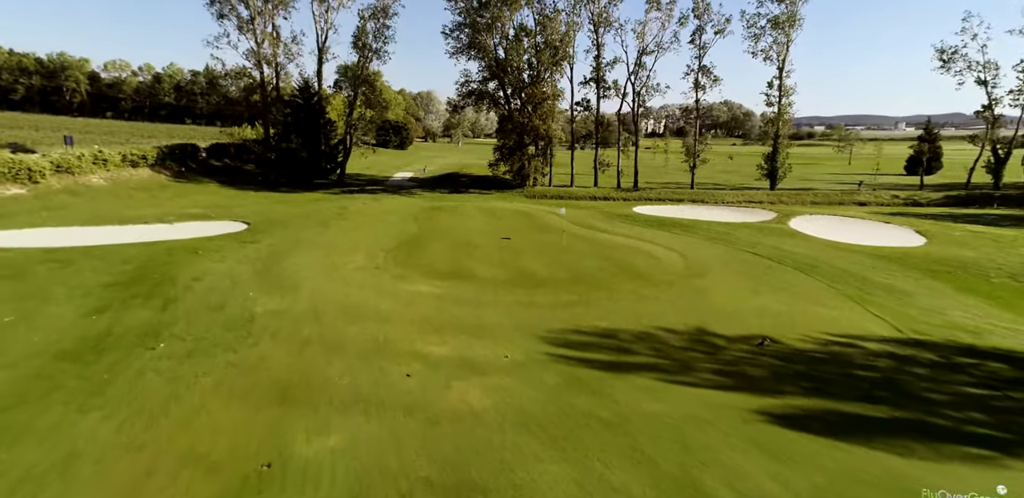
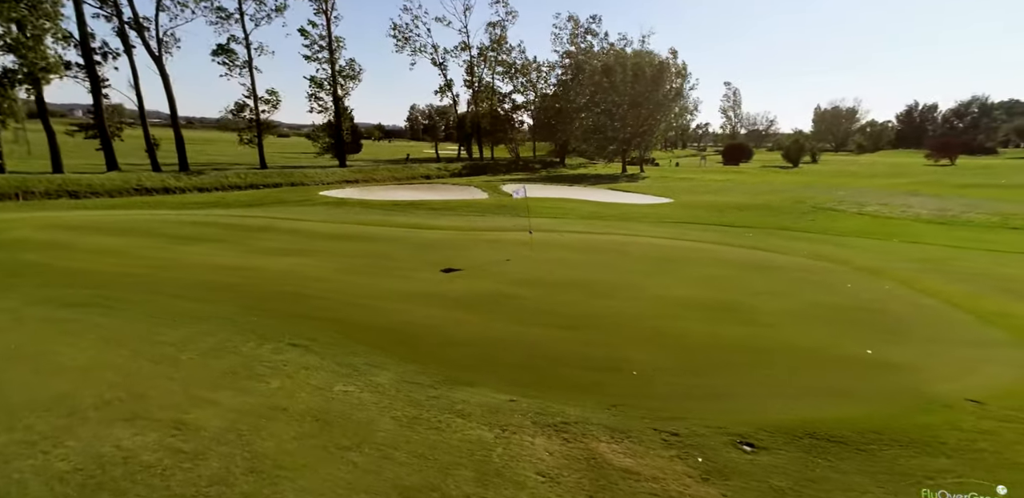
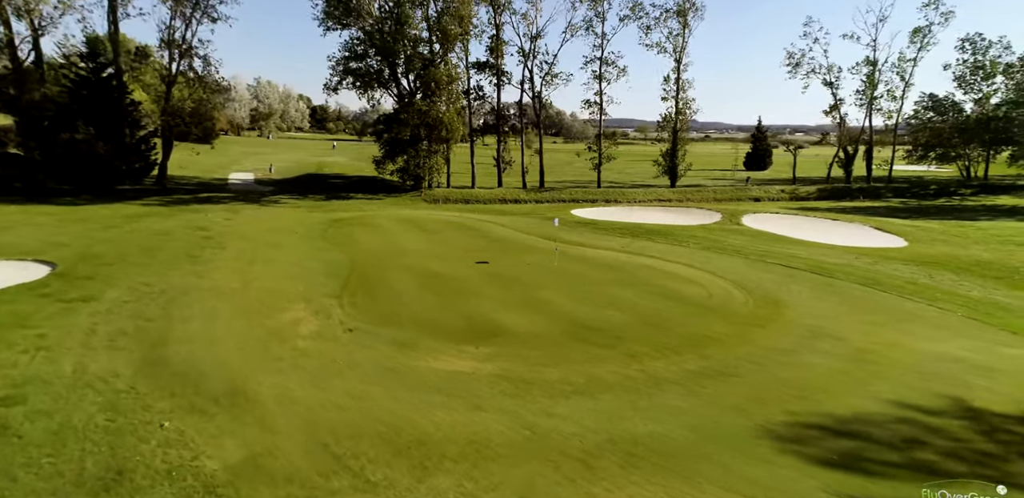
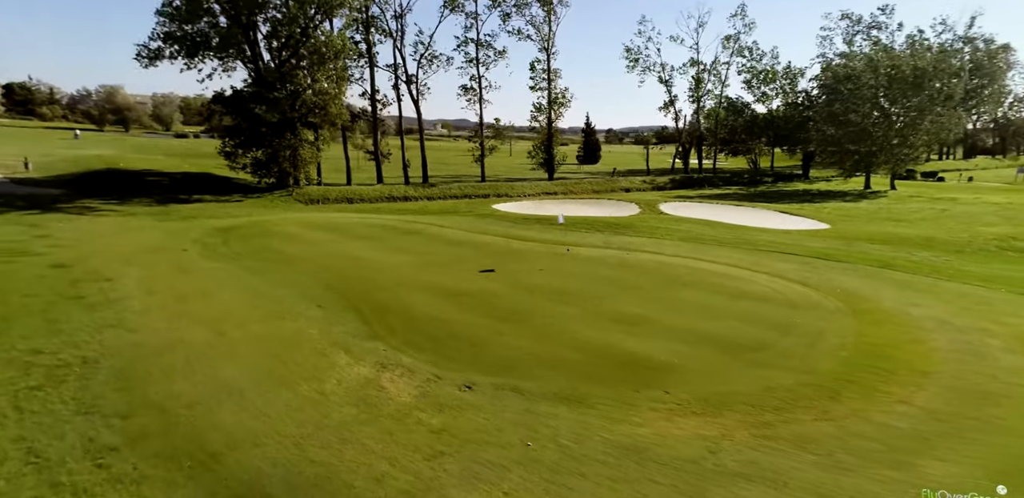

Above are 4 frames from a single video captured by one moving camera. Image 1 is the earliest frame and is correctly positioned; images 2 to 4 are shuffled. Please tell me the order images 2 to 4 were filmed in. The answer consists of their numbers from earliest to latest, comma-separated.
3, 4, 2
